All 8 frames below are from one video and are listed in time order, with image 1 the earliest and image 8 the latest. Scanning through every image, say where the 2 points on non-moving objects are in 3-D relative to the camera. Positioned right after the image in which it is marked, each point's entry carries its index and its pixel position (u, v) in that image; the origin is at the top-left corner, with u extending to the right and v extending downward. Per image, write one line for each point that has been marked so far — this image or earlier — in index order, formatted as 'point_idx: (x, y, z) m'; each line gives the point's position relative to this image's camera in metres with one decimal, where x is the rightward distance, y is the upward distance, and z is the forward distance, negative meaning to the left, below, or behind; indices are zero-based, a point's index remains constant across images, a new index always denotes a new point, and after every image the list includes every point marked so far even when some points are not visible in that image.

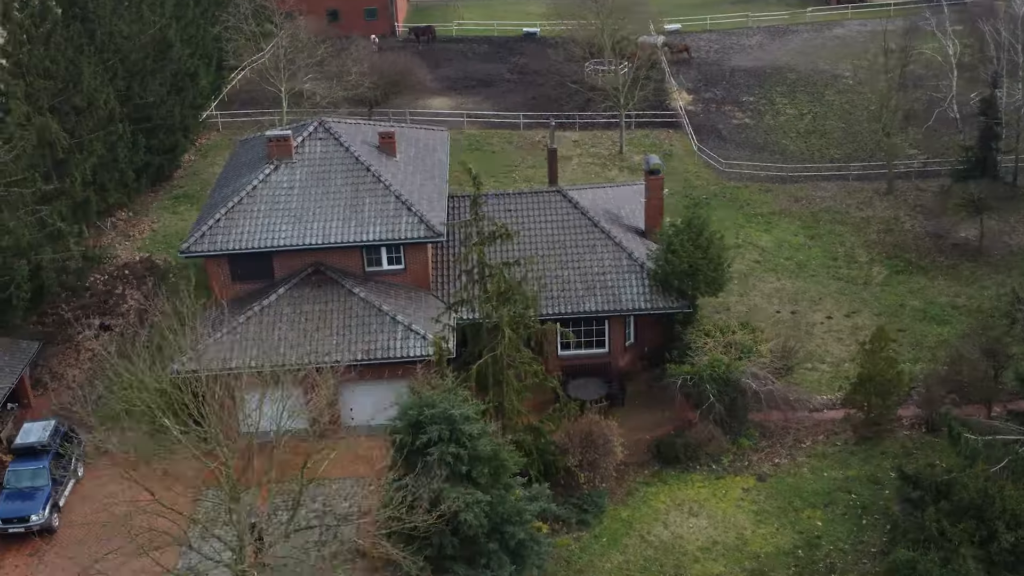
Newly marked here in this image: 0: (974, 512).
0: (+6.5, -3.1, +16.7) m
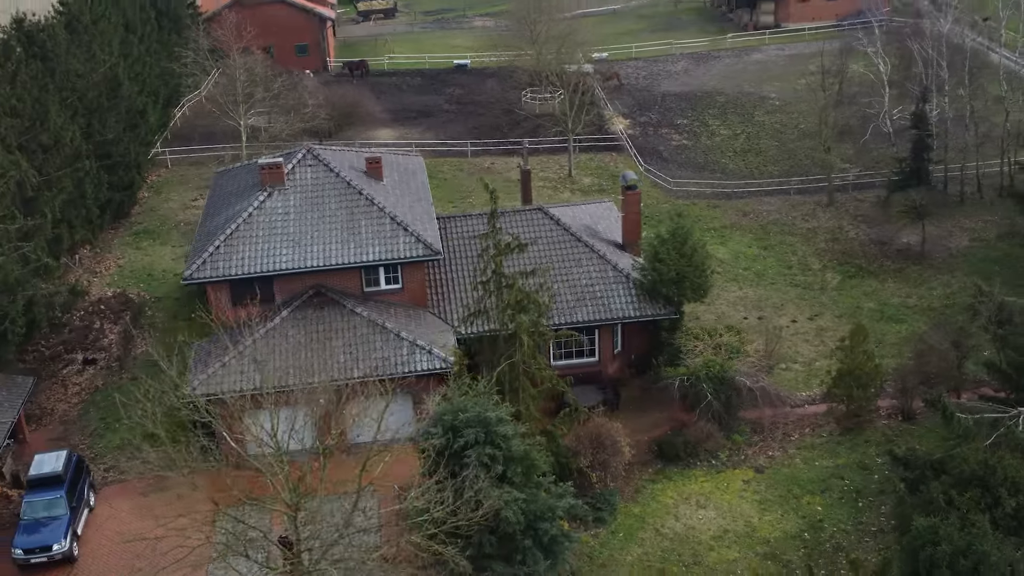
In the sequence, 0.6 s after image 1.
0: (+7.1, -2.9, +18.1) m
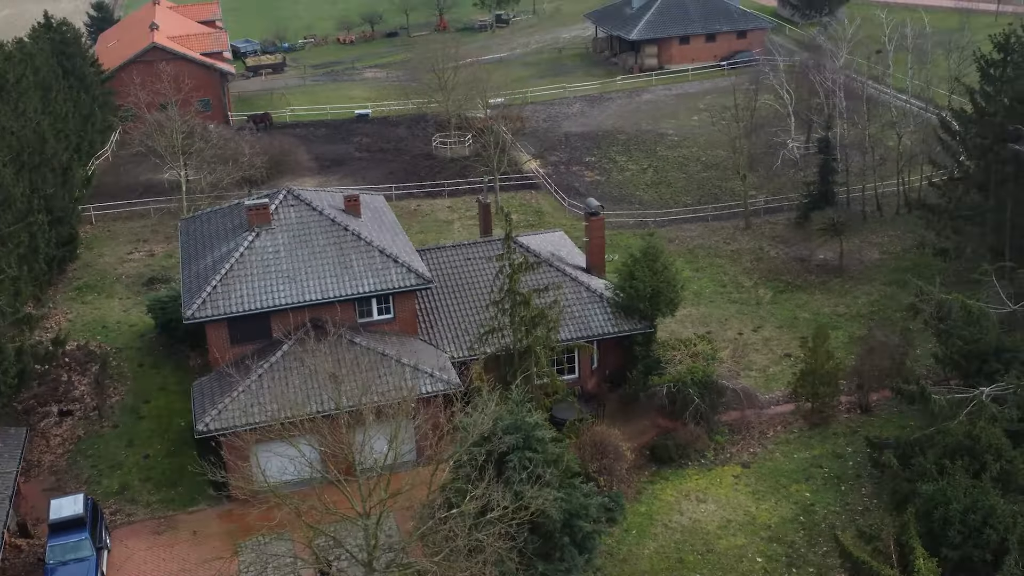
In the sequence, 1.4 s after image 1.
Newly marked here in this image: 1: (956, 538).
0: (+7.8, -2.7, +20.2) m
1: (+6.9, -3.8, +18.2) m
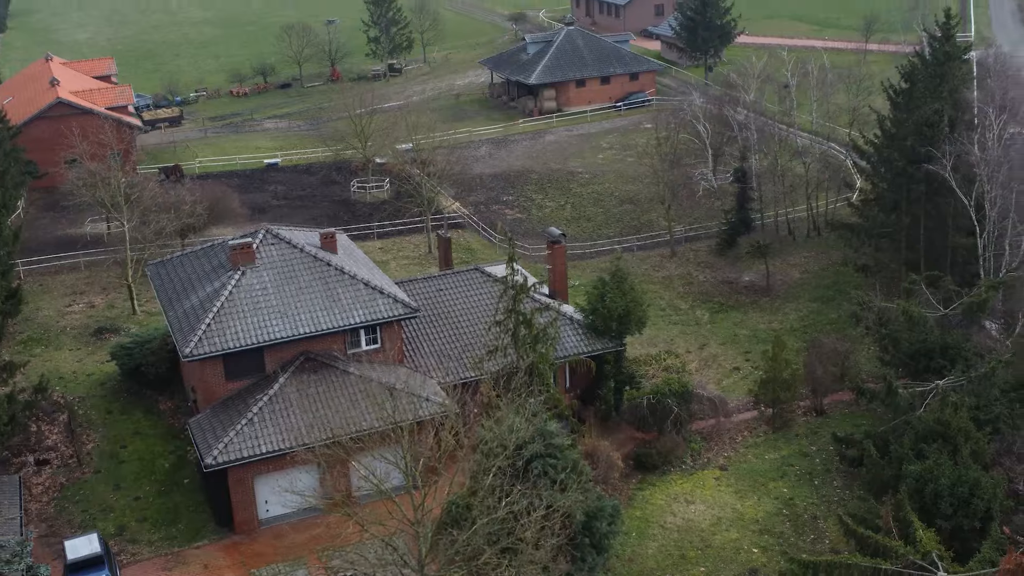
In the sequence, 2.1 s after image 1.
0: (+8.0, -2.7, +22.3) m
1: (+7.5, -3.8, +20.2) m
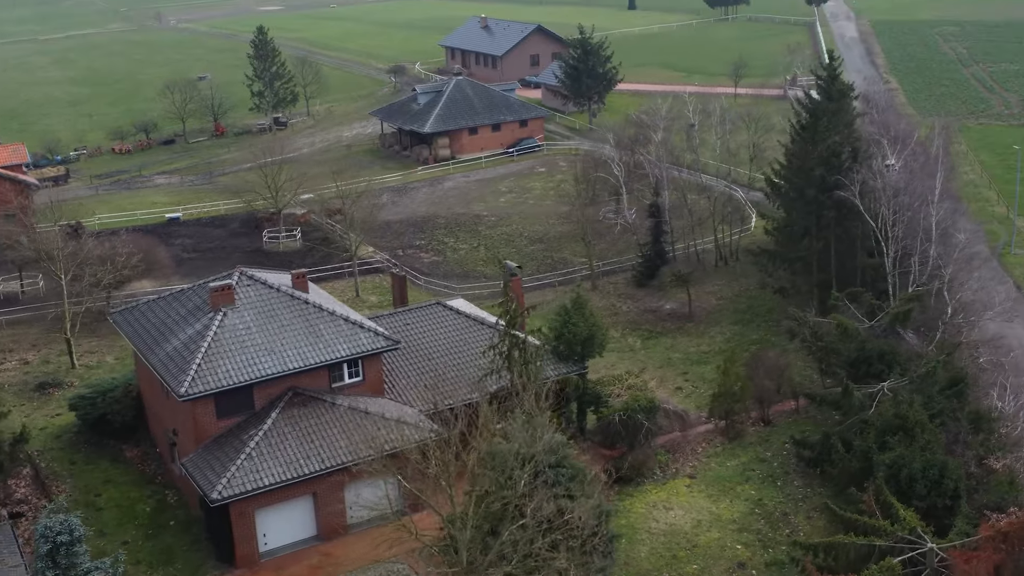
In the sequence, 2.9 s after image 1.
0: (+8.0, -2.9, +24.7) m
1: (+7.8, -3.8, +22.4) m
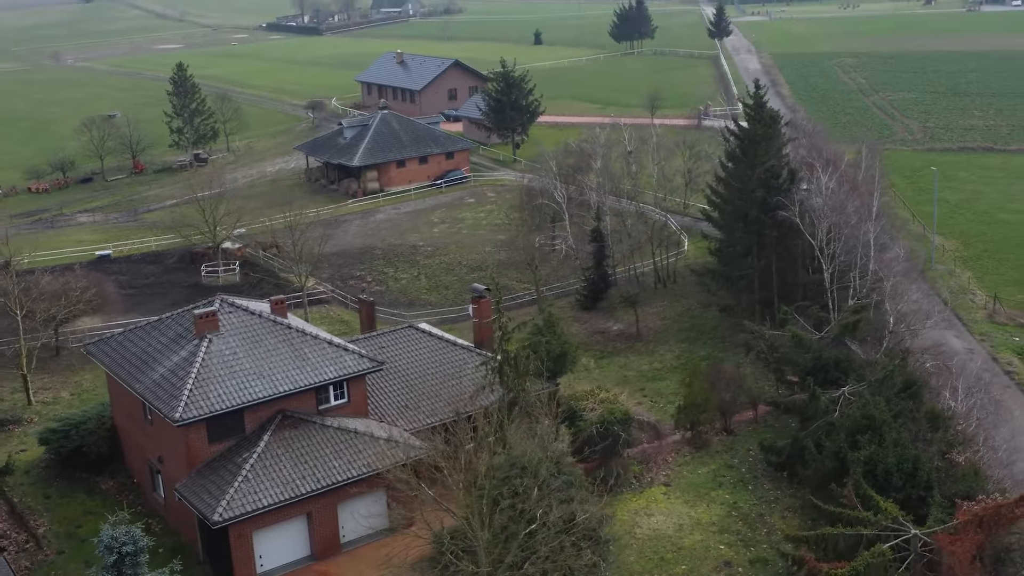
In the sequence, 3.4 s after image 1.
0: (+7.8, -3.1, +26.2) m
1: (+7.9, -3.9, +23.9) m
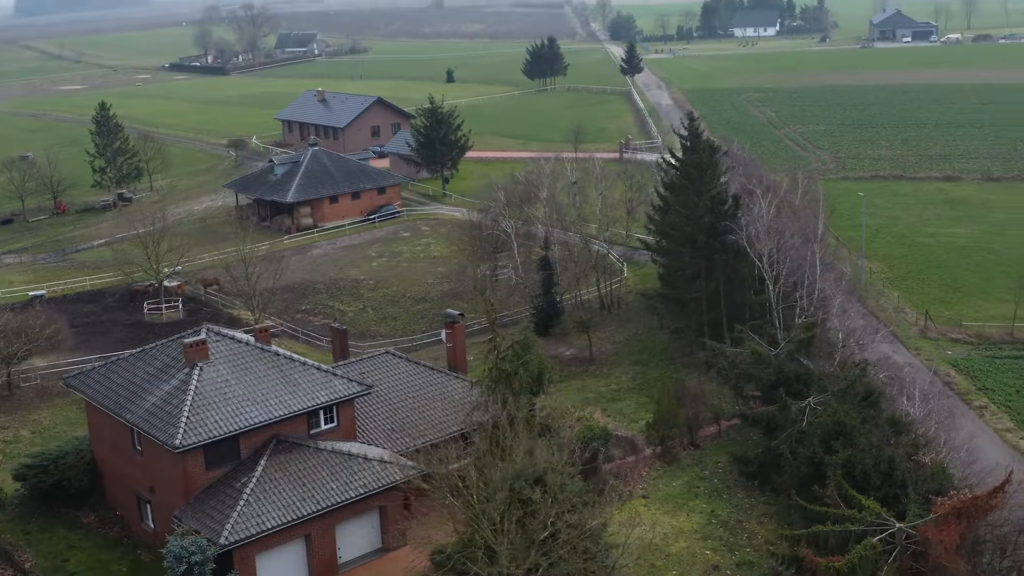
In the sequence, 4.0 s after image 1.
0: (+7.6, -3.4, +27.8) m
1: (+7.9, -4.2, +25.5) m
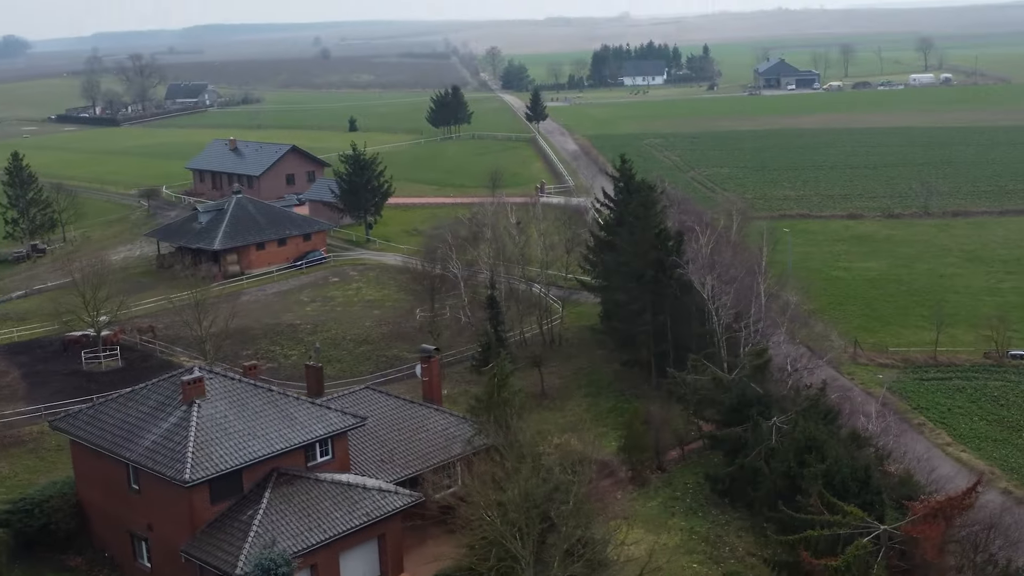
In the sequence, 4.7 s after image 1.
0: (+7.5, -4.0, +29.7) m
1: (+7.9, -4.7, +27.4) m
